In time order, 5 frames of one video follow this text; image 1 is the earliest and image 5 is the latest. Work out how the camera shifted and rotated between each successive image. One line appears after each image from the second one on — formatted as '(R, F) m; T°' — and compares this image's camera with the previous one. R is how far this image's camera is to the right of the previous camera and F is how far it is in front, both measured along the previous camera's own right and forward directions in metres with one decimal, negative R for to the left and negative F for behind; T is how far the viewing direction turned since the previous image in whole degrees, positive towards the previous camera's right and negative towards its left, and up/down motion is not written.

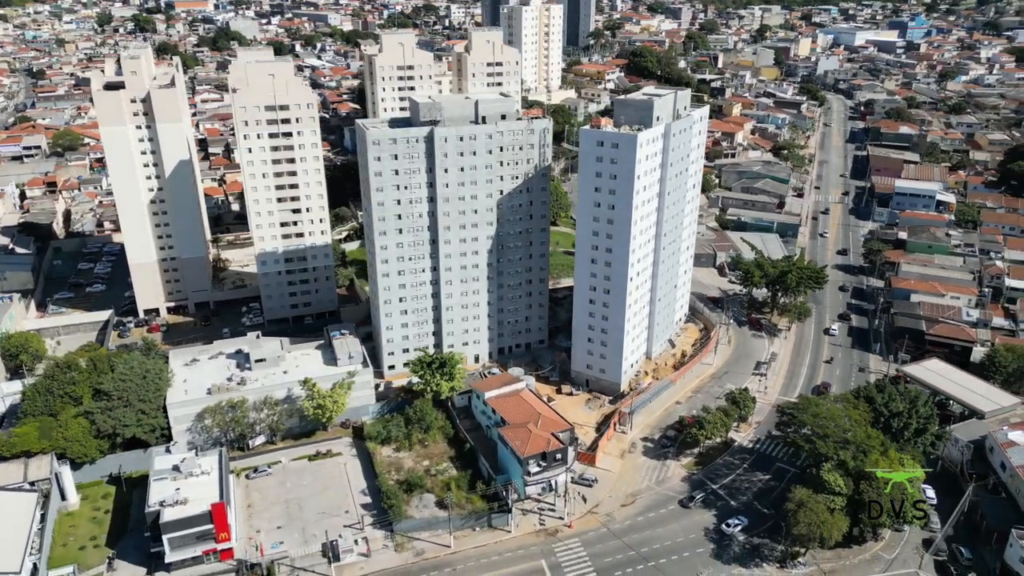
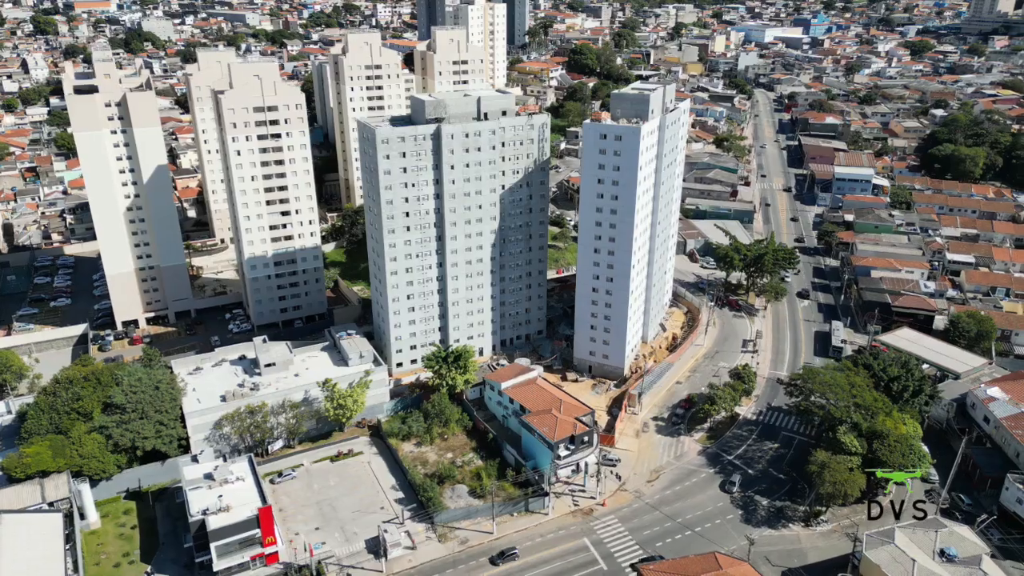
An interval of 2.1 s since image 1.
(-8.4, -1.1) m; +6°
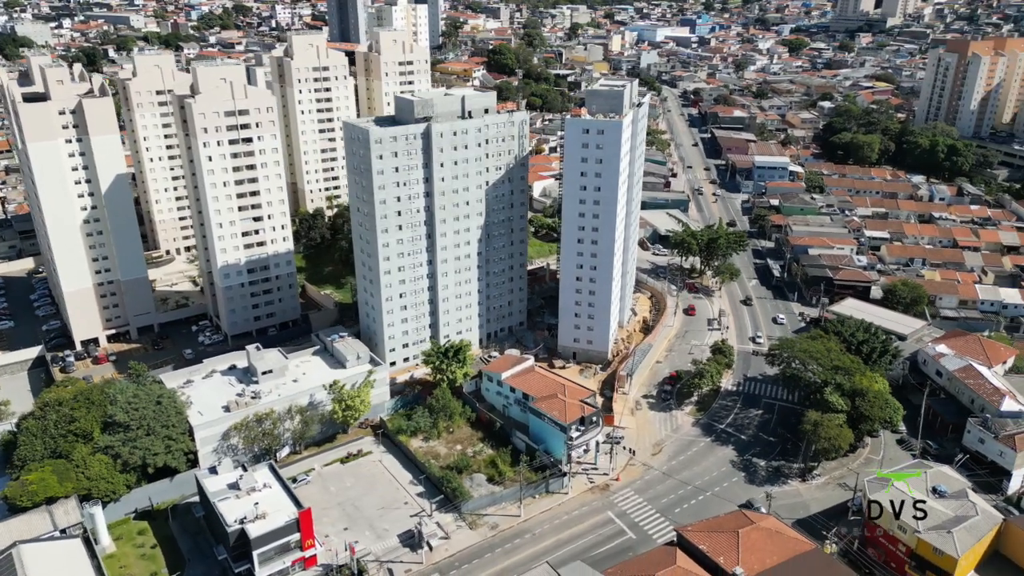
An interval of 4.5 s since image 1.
(-9.2, -1.3) m; +8°
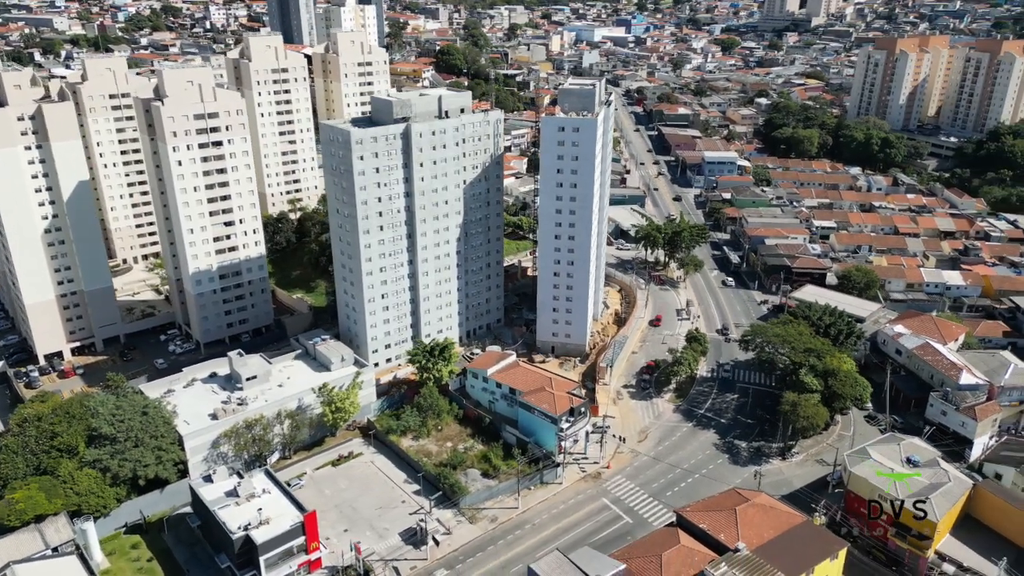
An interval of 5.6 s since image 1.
(-4.1, -0.8) m; +5°
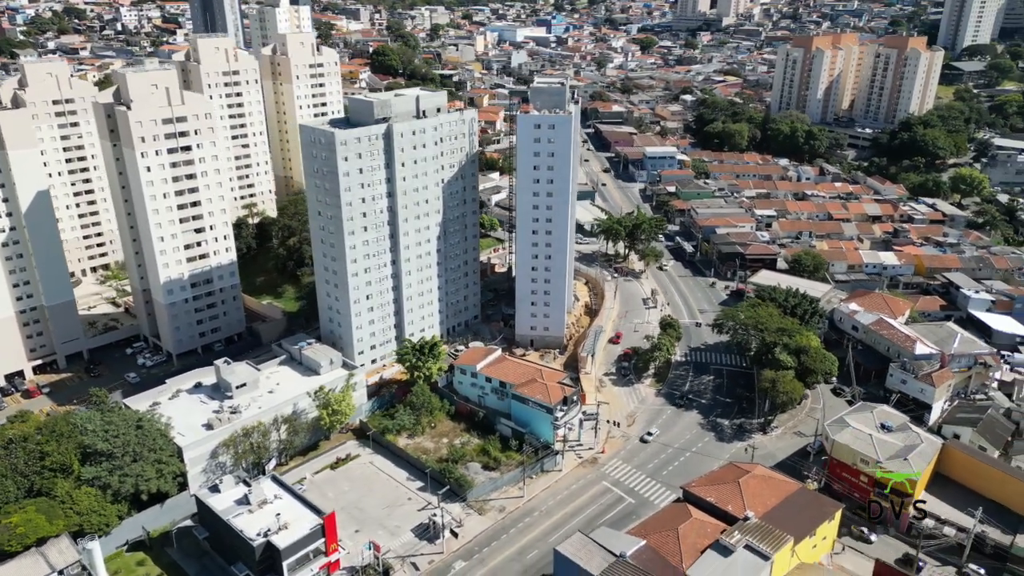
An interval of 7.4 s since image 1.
(-6.1, -1.0) m; +6°
